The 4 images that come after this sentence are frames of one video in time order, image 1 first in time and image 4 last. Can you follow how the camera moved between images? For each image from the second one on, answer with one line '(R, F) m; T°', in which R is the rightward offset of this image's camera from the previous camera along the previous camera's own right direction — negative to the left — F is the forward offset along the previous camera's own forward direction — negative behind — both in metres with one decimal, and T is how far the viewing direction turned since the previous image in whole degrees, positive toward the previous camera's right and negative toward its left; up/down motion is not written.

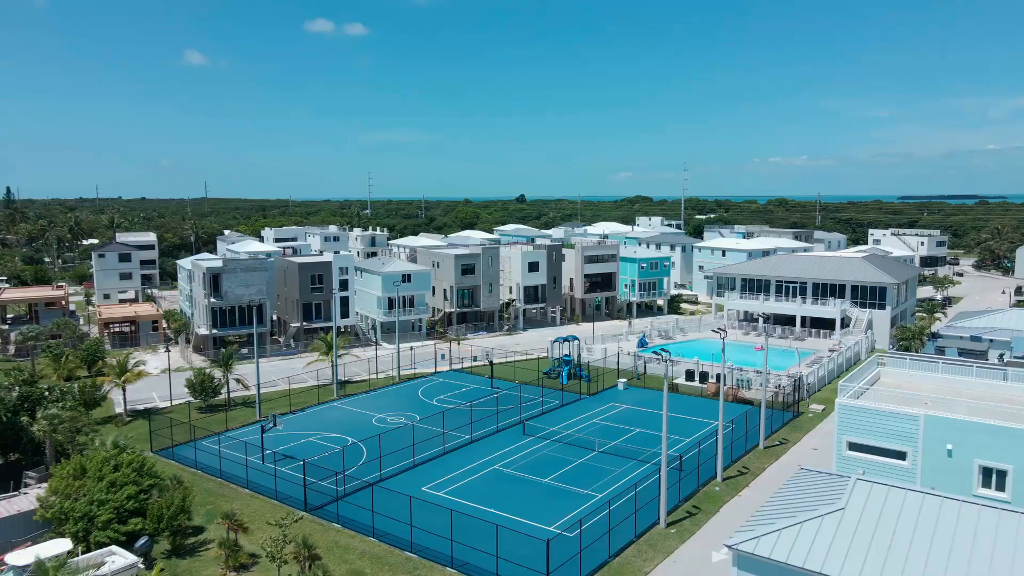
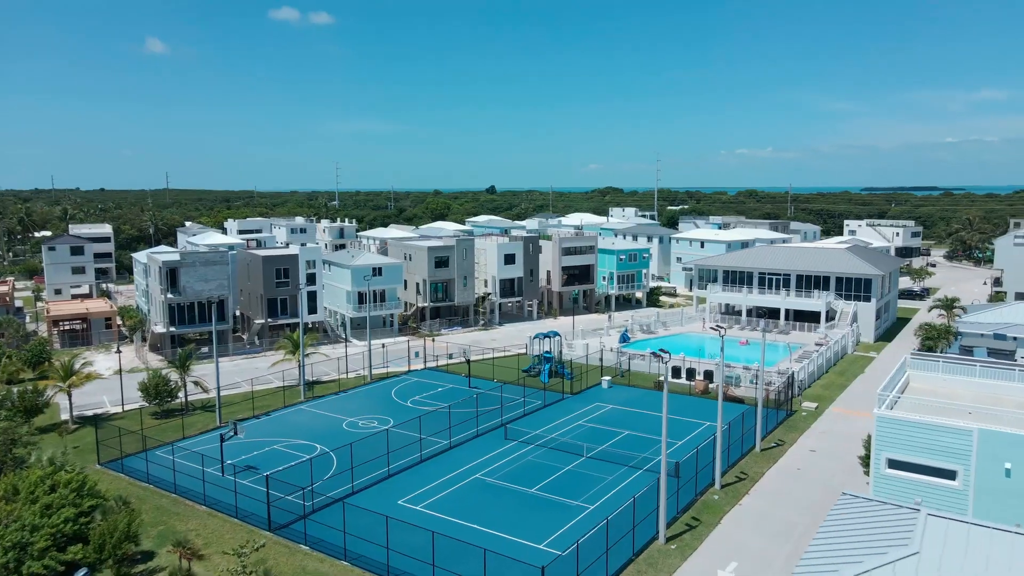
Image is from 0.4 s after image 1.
(-0.6, +2.8) m; +2°
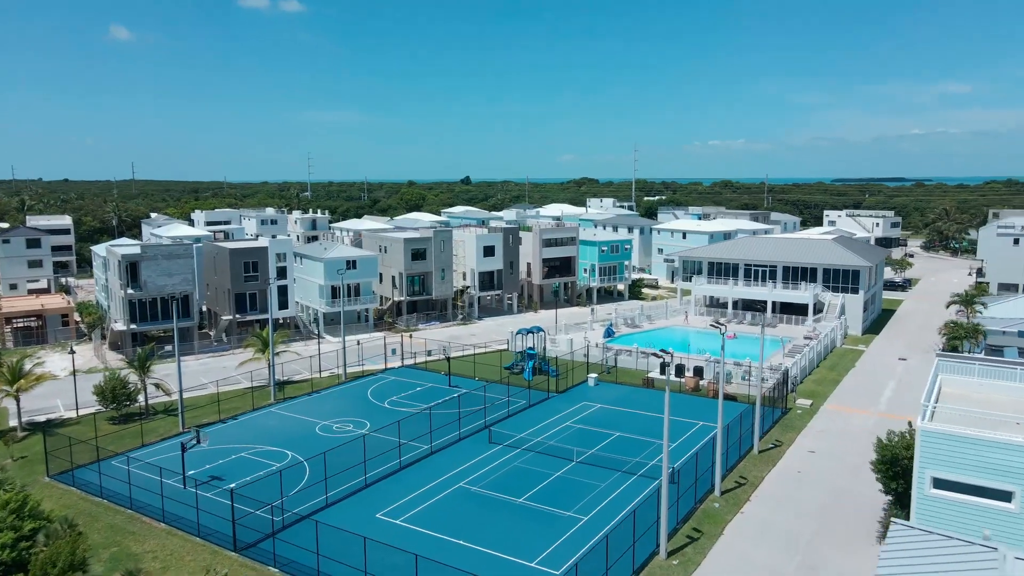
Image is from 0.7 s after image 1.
(-0.5, +2.4) m; +2°
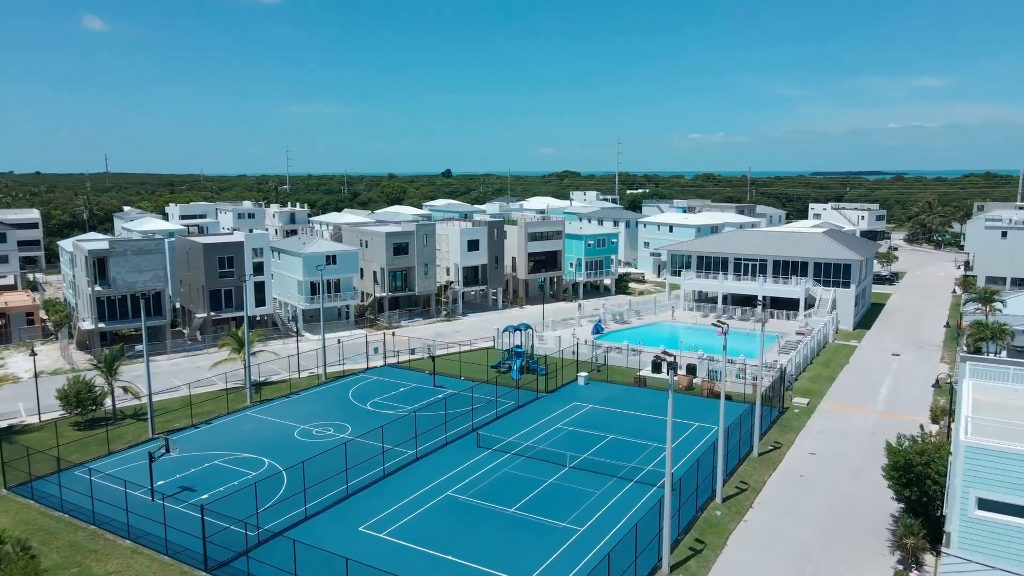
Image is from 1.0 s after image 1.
(-0.4, +1.8) m; +1°
